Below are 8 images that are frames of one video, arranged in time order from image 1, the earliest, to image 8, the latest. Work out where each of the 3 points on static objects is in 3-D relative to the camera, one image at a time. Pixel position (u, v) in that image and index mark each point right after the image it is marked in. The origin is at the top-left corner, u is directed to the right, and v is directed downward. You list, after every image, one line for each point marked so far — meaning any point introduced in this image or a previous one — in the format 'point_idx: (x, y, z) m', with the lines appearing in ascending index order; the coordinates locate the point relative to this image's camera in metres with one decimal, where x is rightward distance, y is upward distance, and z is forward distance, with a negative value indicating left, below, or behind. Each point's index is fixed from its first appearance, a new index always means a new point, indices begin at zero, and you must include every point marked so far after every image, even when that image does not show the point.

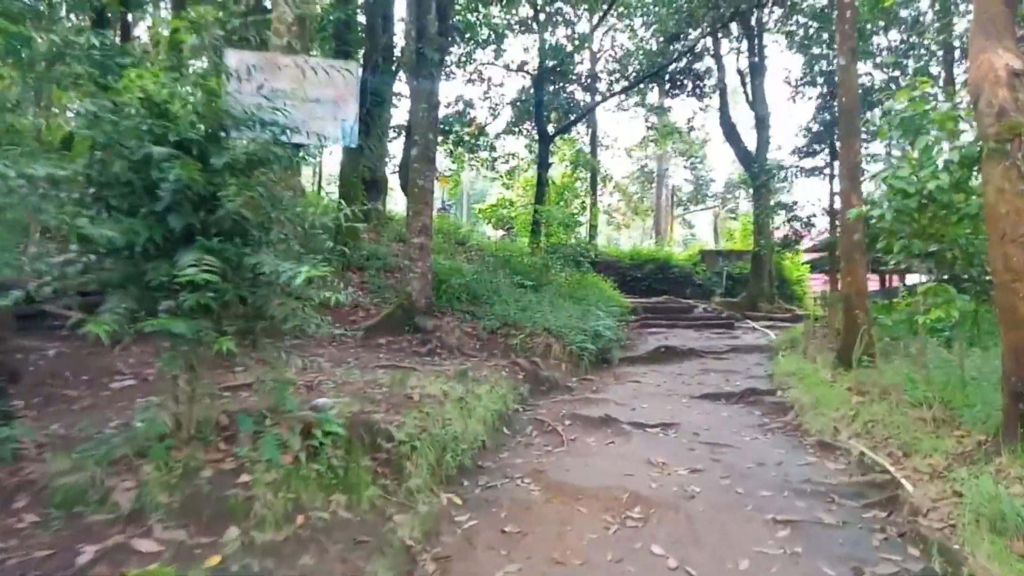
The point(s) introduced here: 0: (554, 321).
0: (+0.6, -0.5, +9.4) m
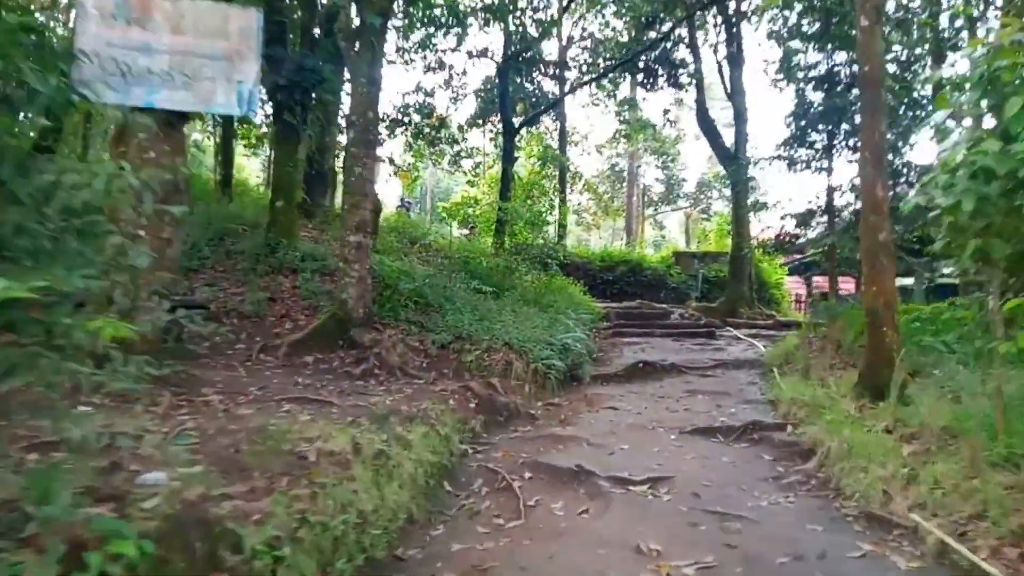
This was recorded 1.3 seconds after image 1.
0: (+0.1, -0.5, +8.1) m
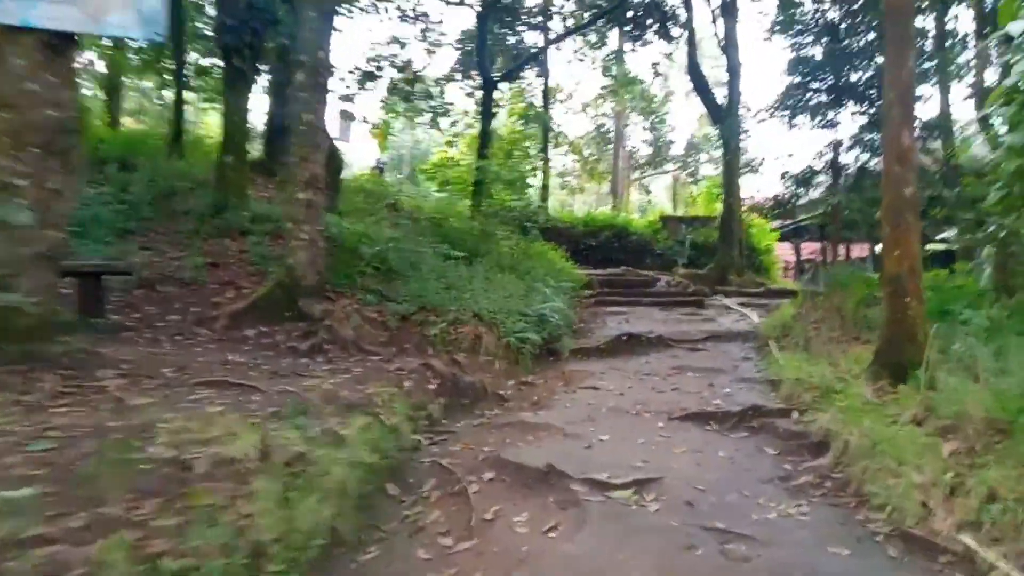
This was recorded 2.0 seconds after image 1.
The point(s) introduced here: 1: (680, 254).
0: (-0.2, -0.2, +7.3) m
1: (+4.1, +0.8, +17.0) m
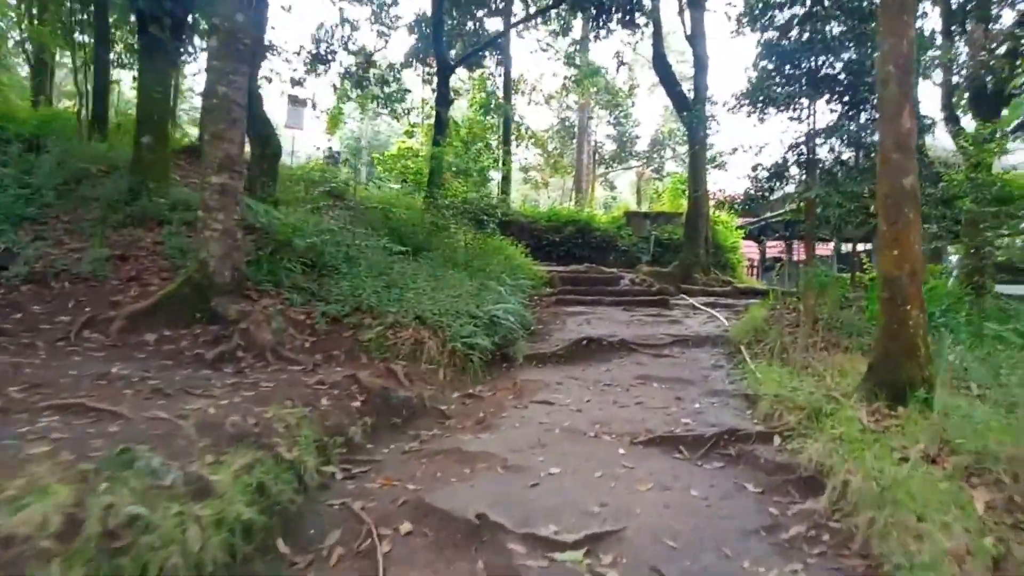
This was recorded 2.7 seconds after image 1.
0: (-0.8, -0.1, +6.5) m
1: (+3.1, +0.9, +16.4) m
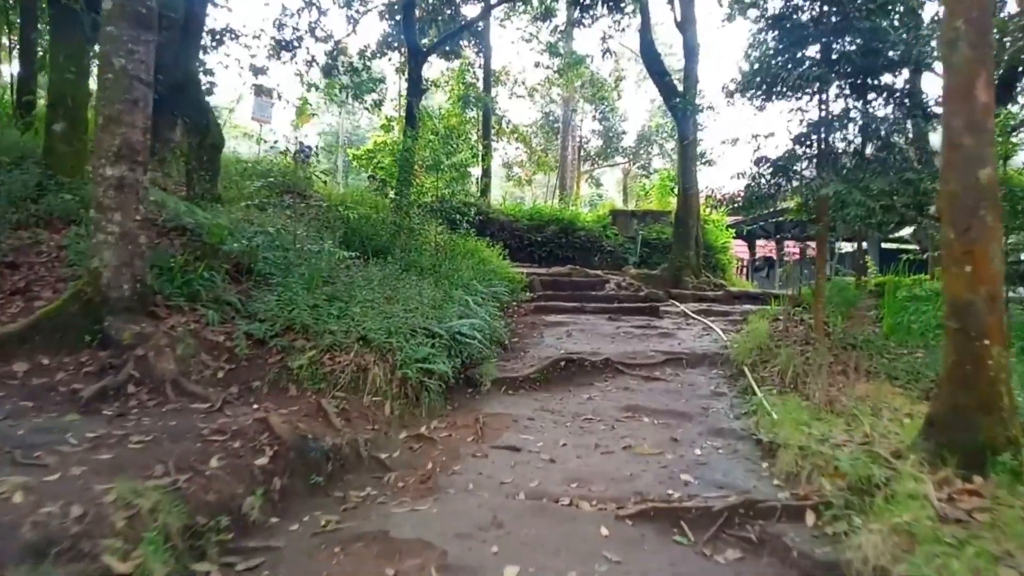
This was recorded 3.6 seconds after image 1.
0: (-1.0, -0.3, +5.5) m
1: (+2.7, +0.8, +15.5) m
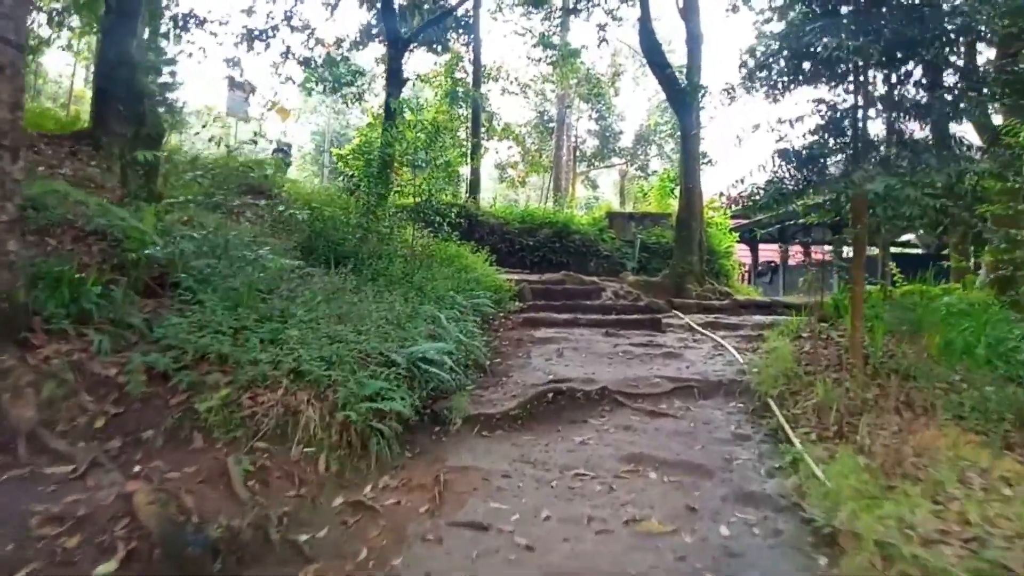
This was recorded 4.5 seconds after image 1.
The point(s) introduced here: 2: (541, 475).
0: (-1.2, -0.4, +4.4) m
1: (+2.4, +0.6, +14.4) m
2: (+0.2, -1.0, +3.9) m
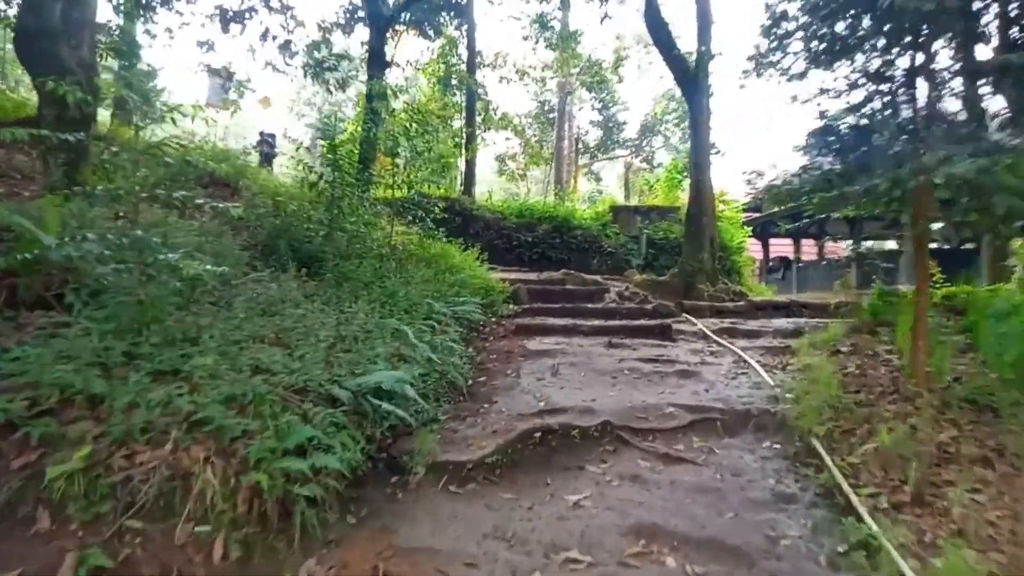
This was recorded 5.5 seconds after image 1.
0: (-1.3, -0.4, +3.4) m
1: (+2.4, +0.7, +13.4) m
2: (0.0, -1.1, +2.8) m
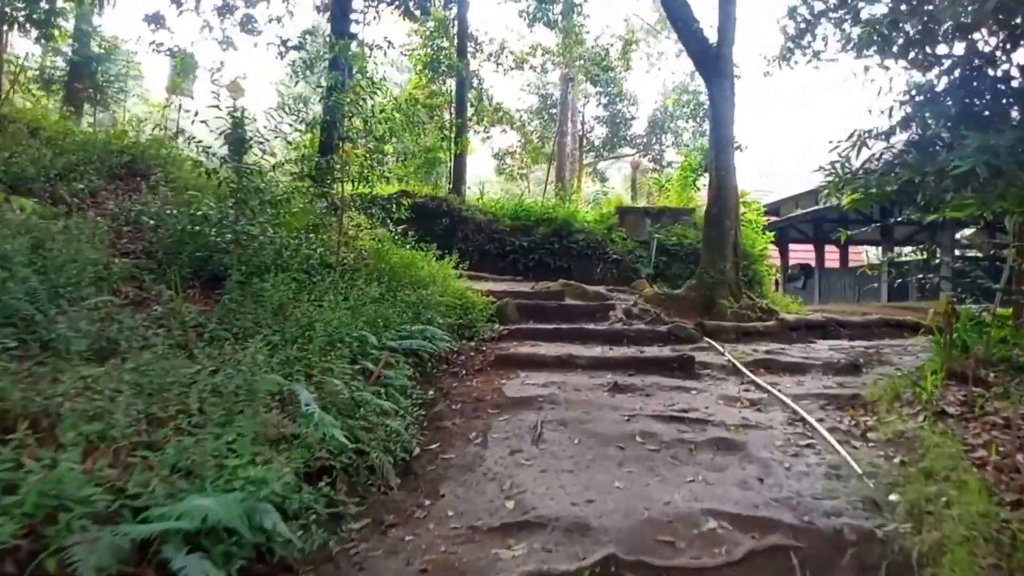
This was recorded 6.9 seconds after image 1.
0: (-1.6, -0.6, +1.7) m
1: (+2.2, +0.4, +11.7) m
2: (-0.2, -1.3, +1.1) m
